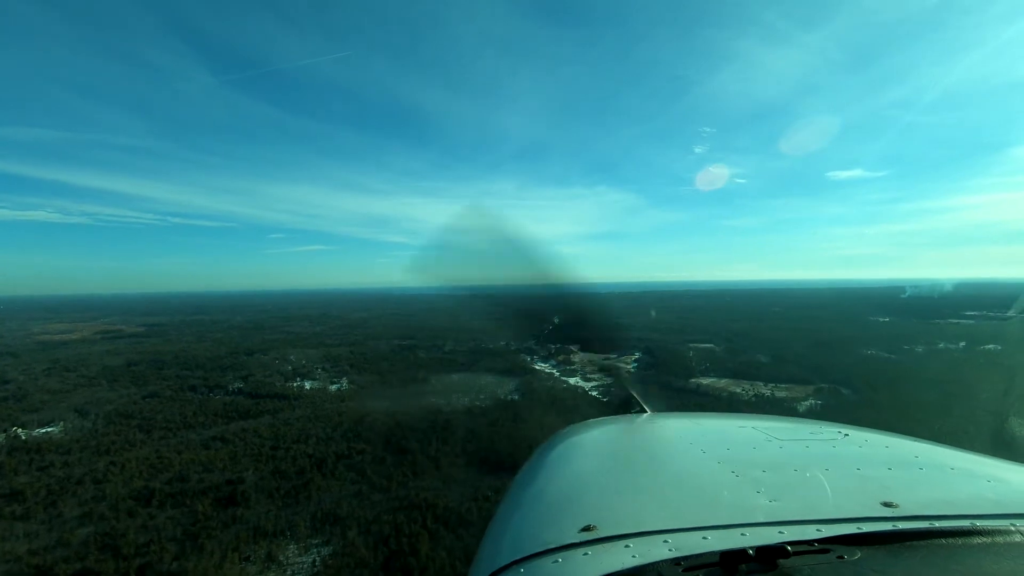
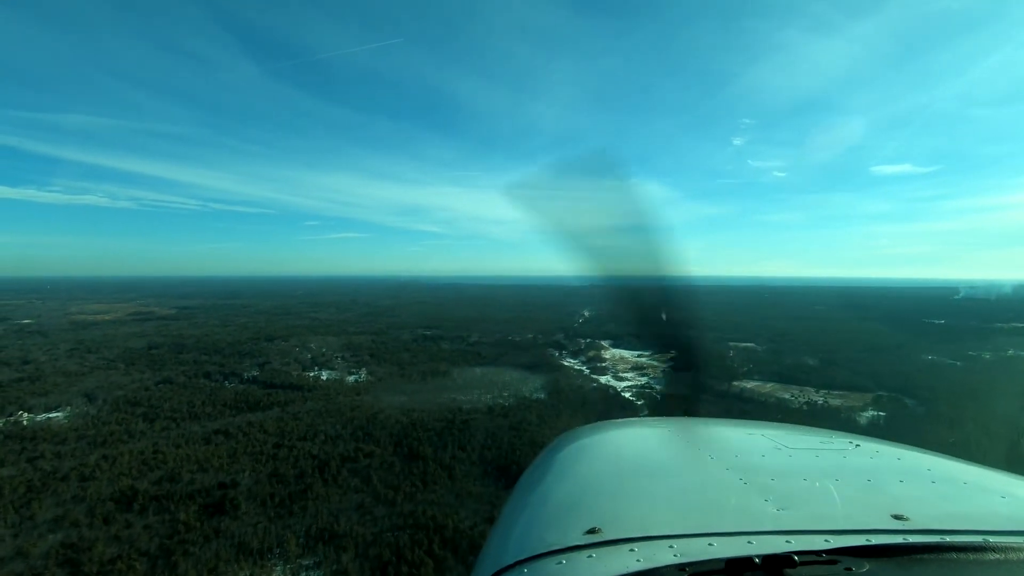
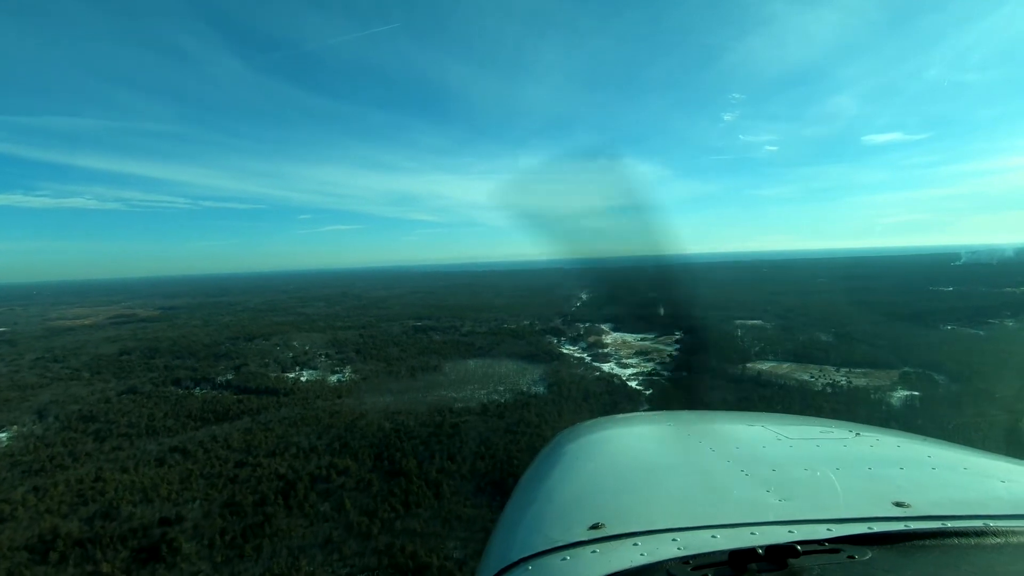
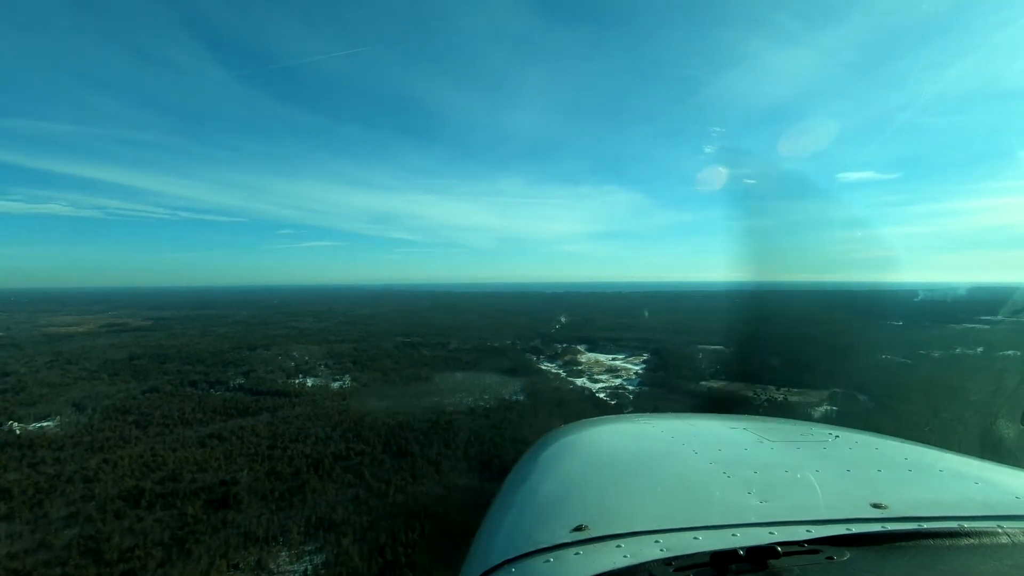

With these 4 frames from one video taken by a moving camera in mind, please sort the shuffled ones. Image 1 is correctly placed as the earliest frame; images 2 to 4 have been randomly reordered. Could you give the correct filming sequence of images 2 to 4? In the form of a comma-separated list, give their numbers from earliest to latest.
4, 2, 3
